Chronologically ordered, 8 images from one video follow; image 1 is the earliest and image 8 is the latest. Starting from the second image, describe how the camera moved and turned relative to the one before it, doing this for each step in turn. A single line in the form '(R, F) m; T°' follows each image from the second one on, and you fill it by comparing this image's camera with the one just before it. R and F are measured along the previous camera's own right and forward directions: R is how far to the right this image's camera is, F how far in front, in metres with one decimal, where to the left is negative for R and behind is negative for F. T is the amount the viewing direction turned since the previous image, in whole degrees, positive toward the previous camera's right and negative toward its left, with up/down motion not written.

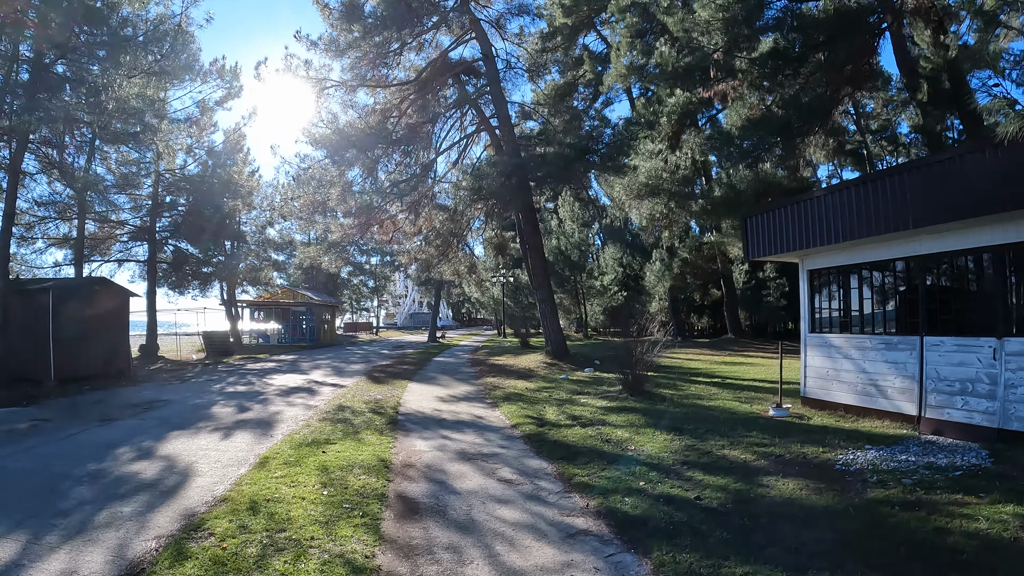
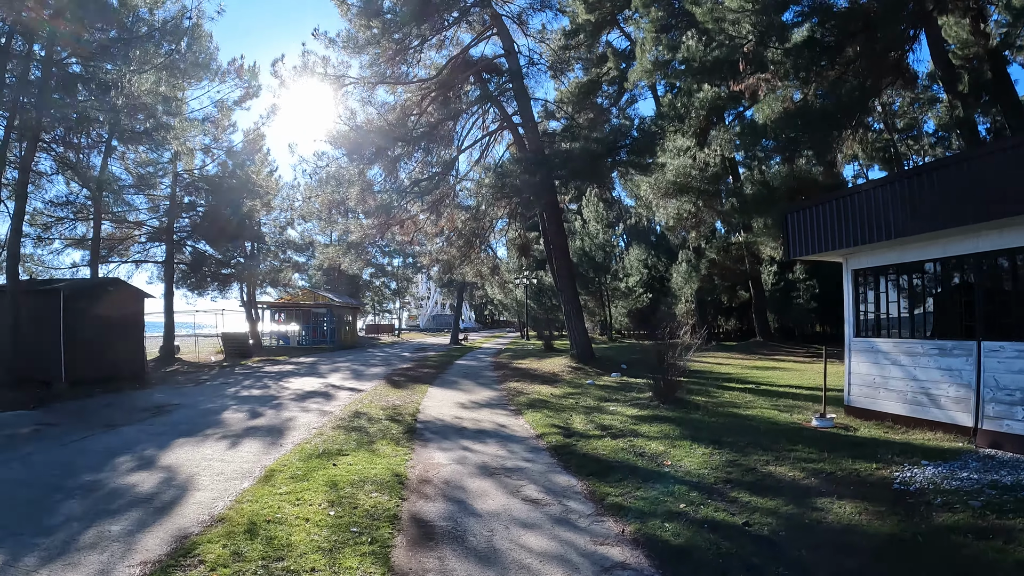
(0.0, +0.5) m; -2°
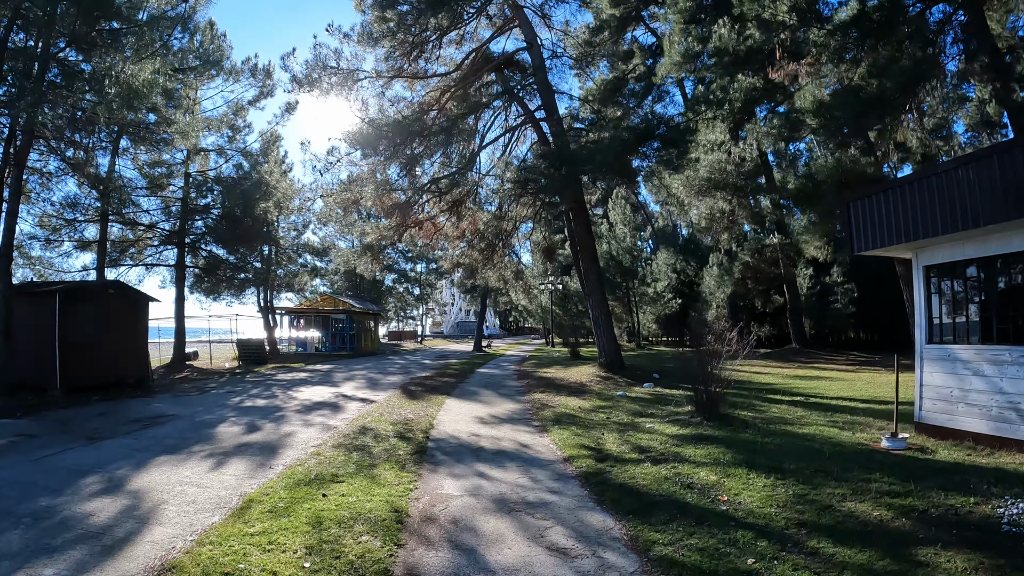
(0.0, +1.0) m; -2°
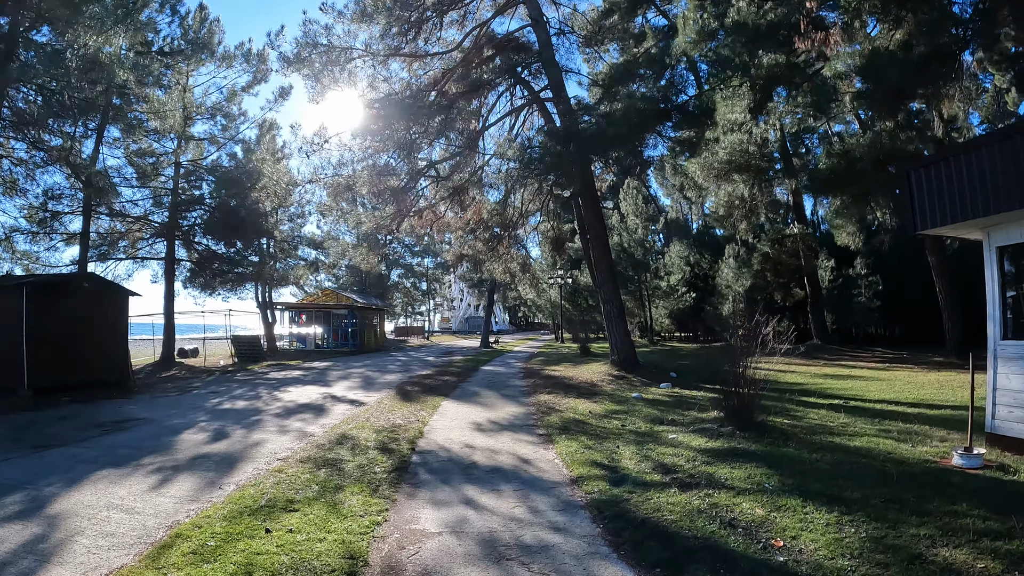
(+0.1, +1.1) m; -1°
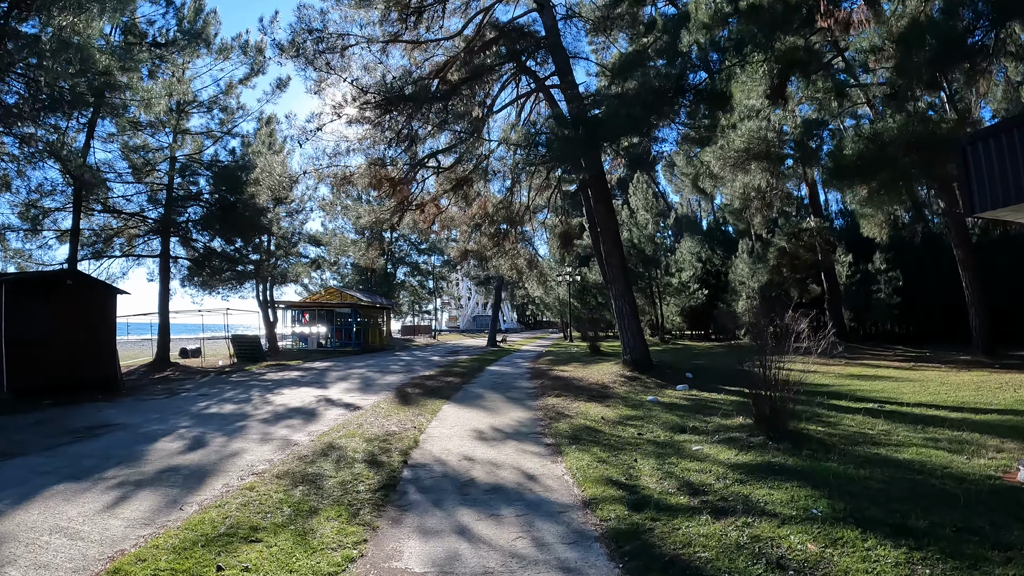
(+0.1, +0.7) m; -1°
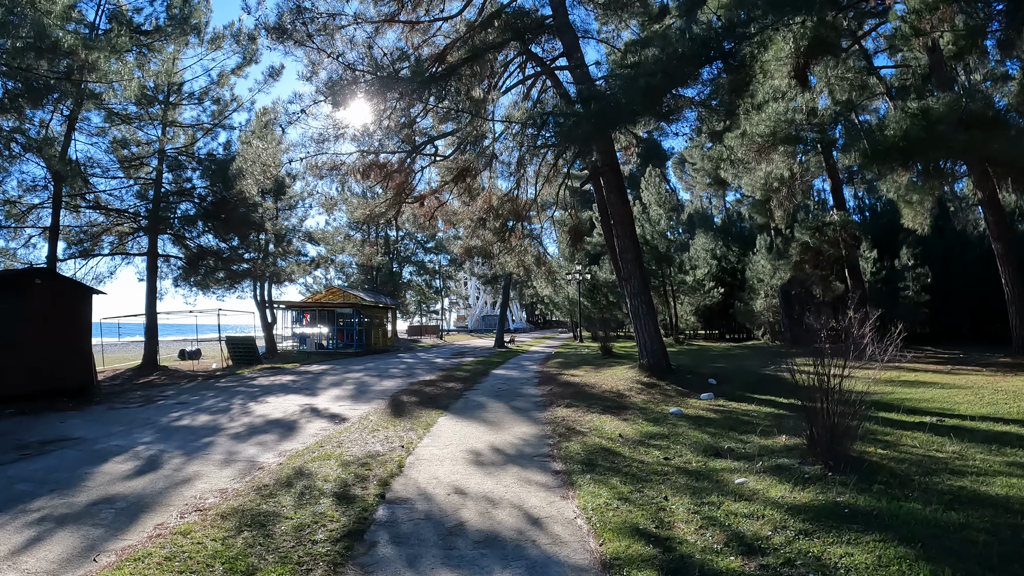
(+0.1, +1.1) m; -1°
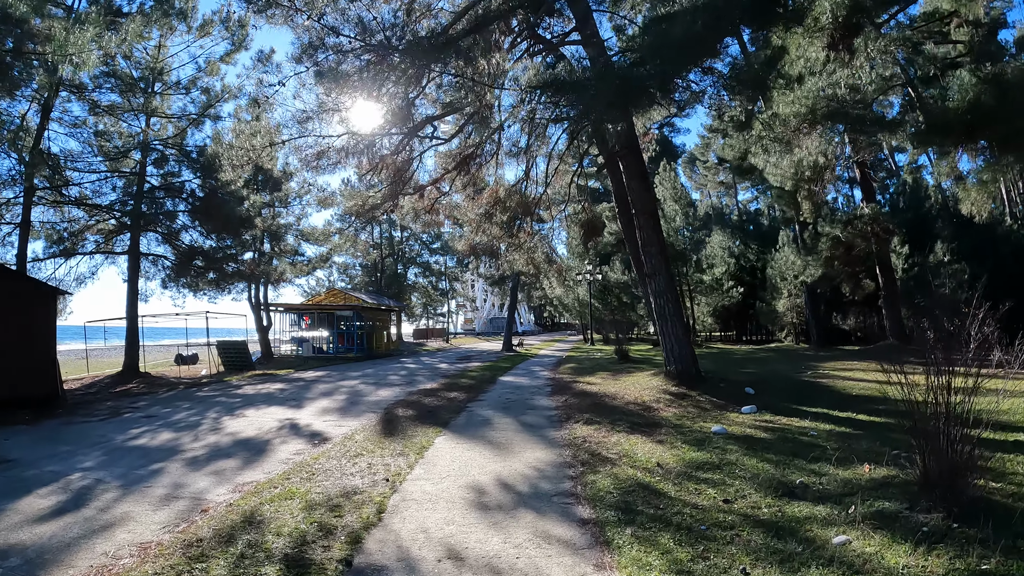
(0.0, +1.3) m; -1°
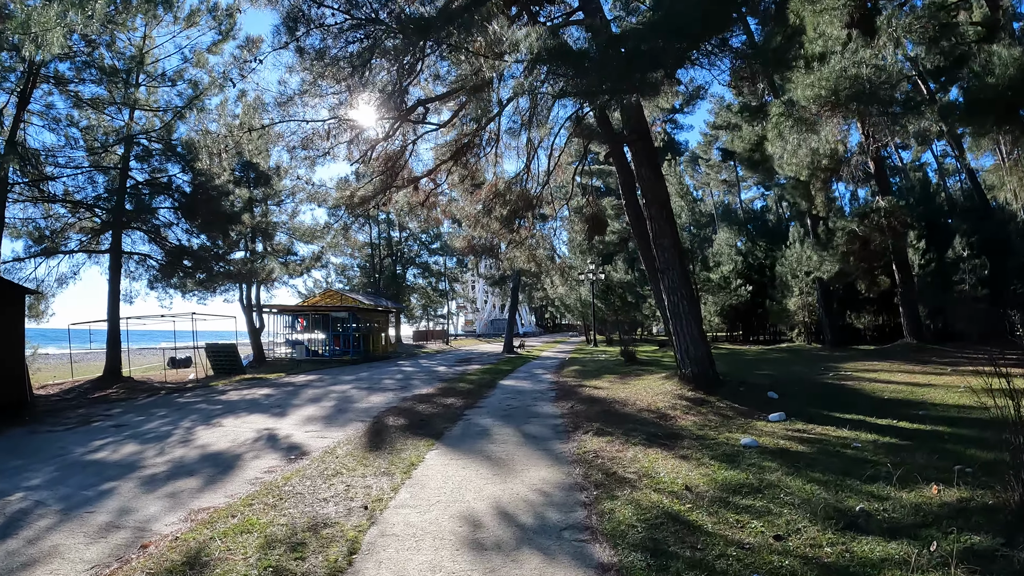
(0.0, +0.8) m; 0°
